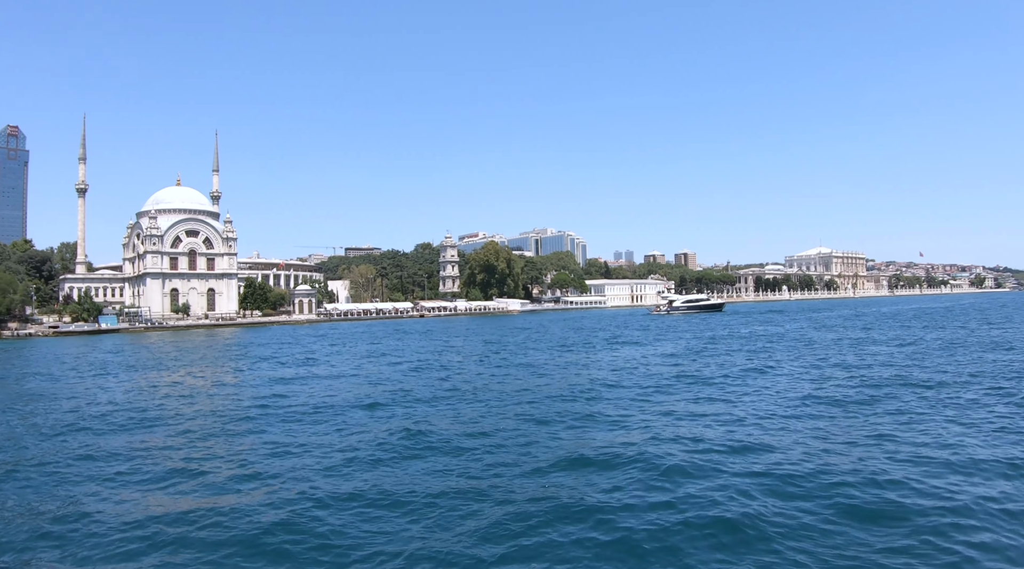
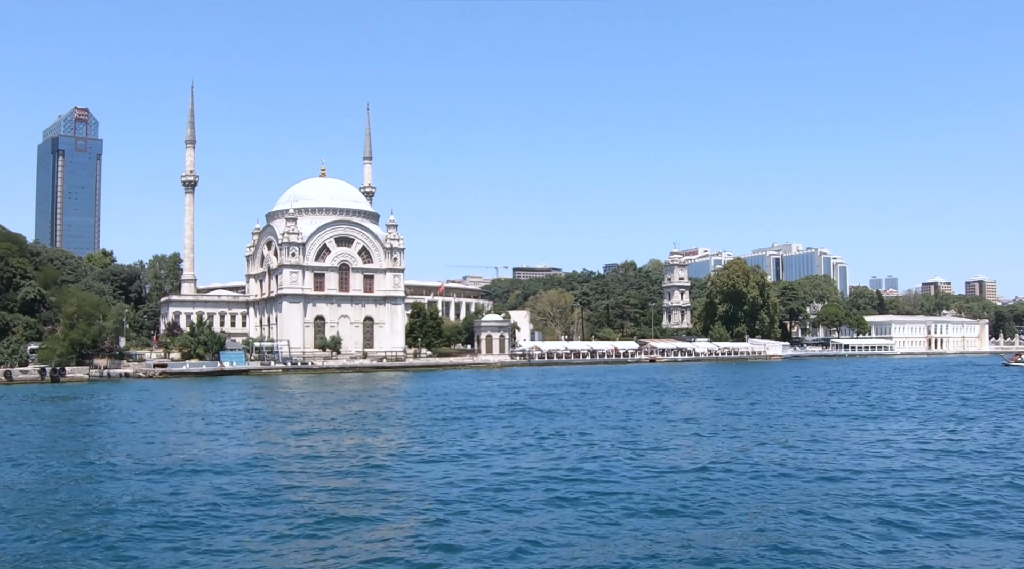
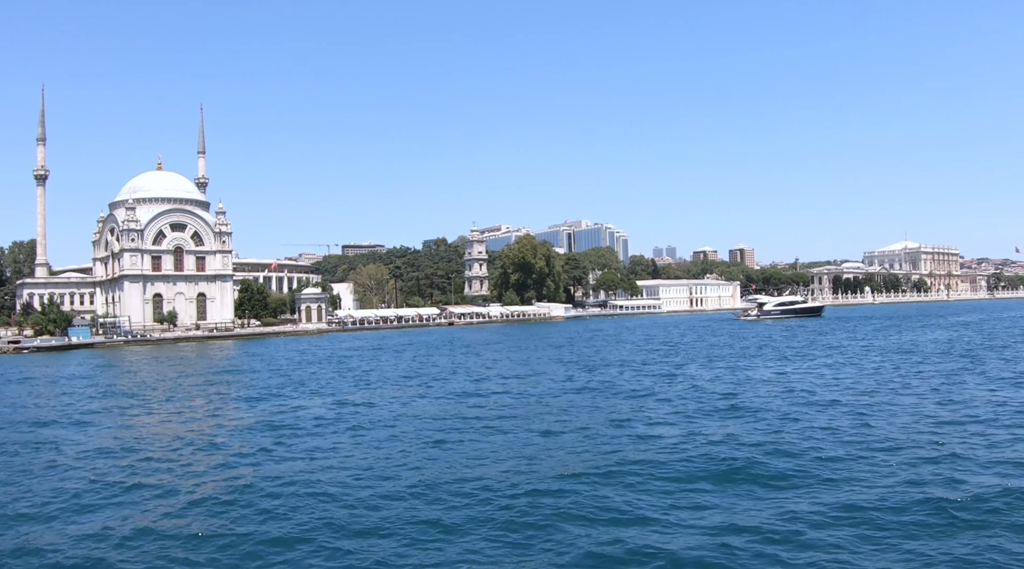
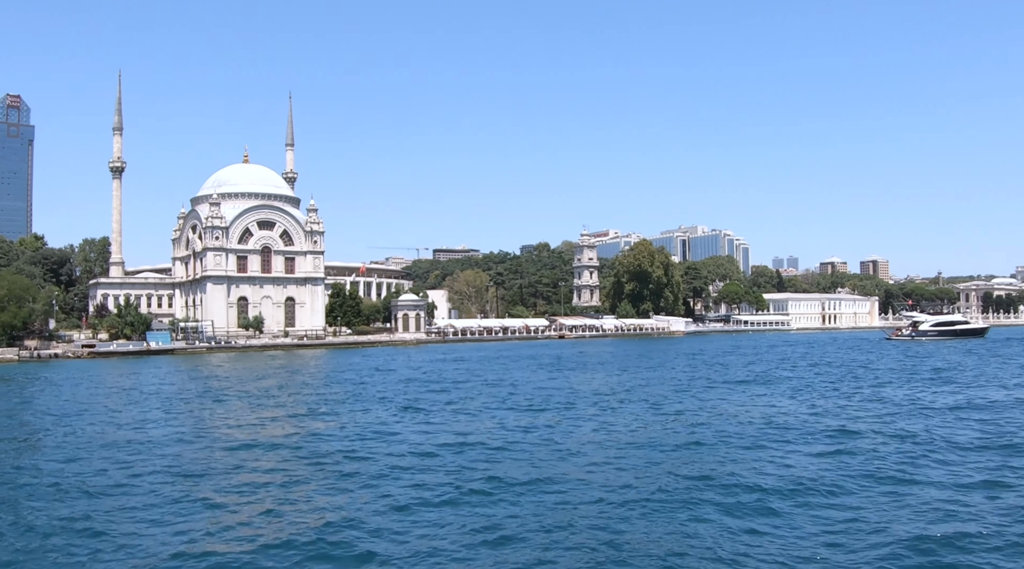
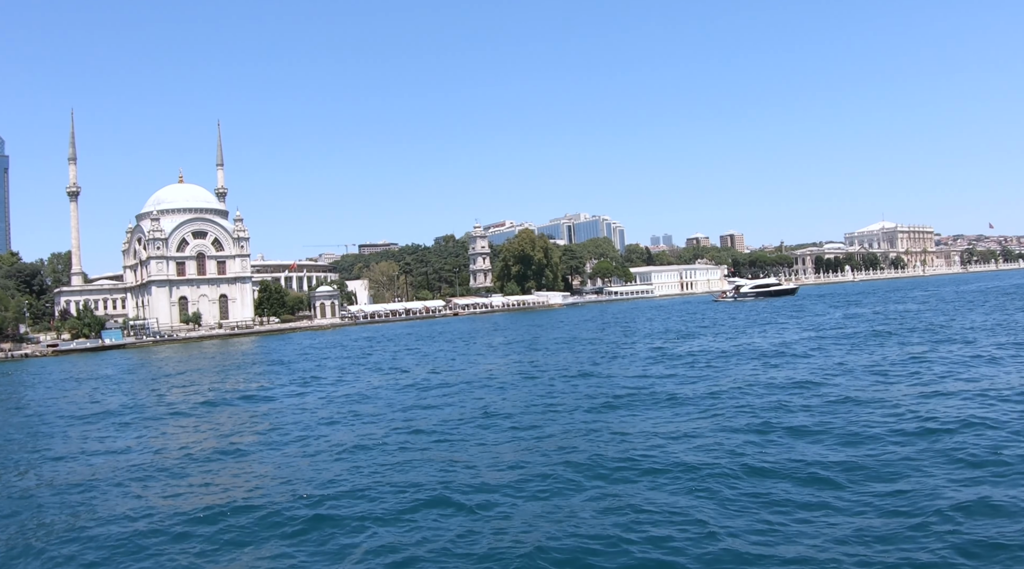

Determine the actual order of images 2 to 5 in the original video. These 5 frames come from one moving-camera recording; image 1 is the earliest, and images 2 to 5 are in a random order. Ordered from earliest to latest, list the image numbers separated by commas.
5, 3, 4, 2
